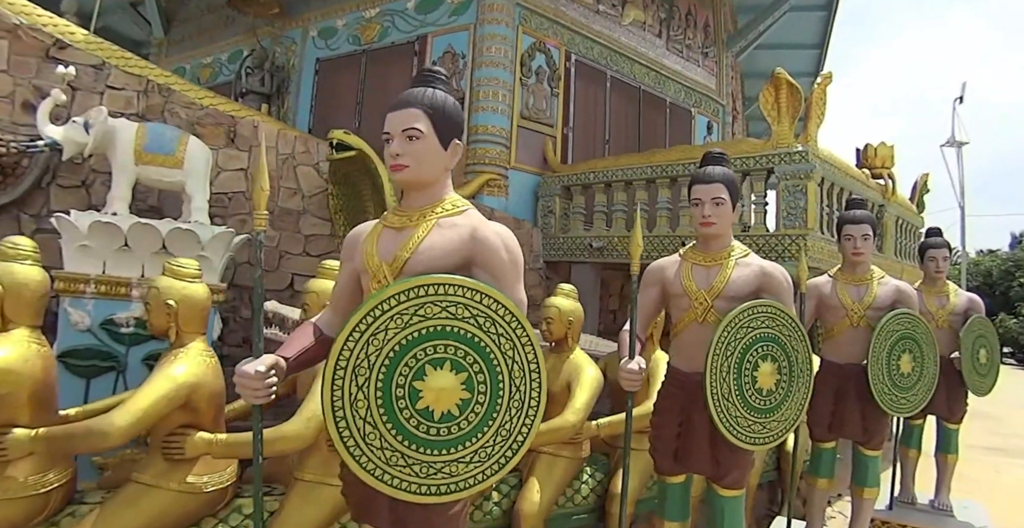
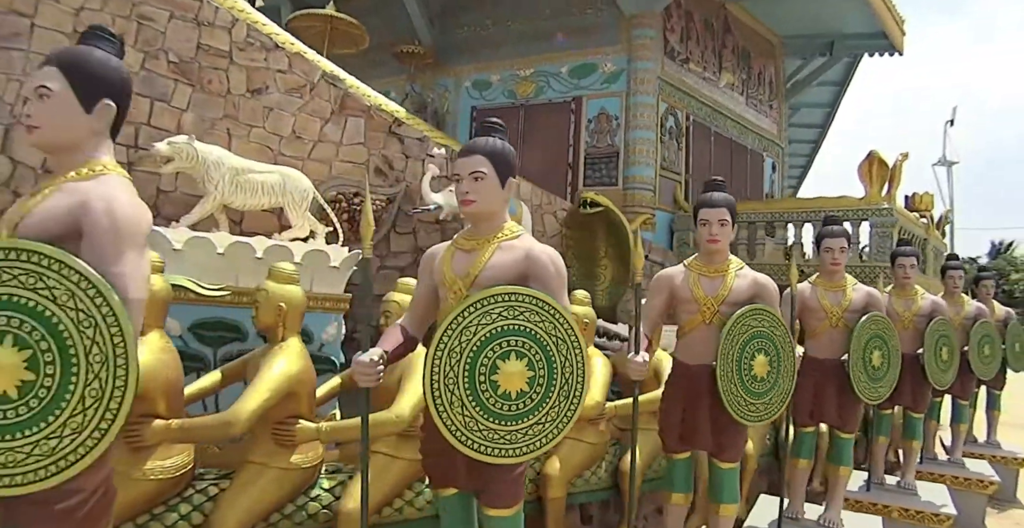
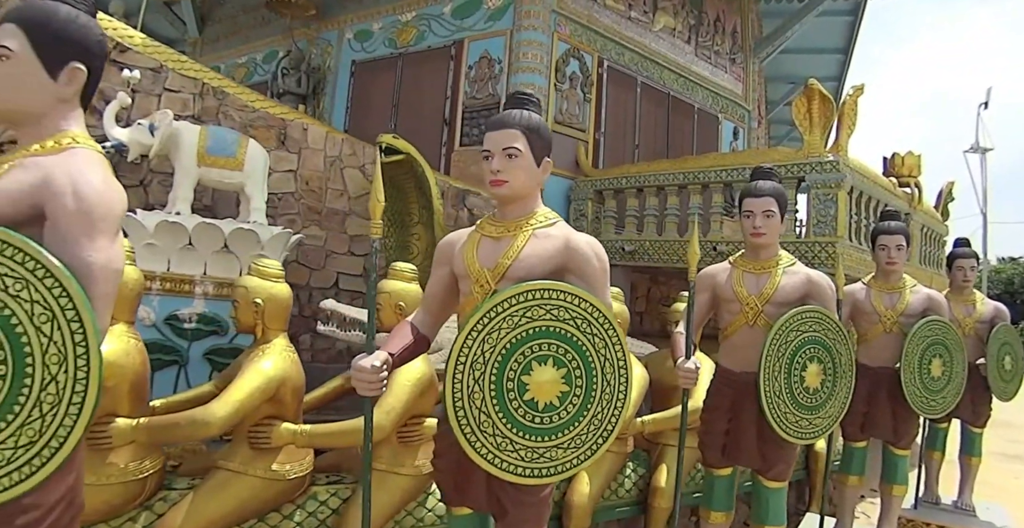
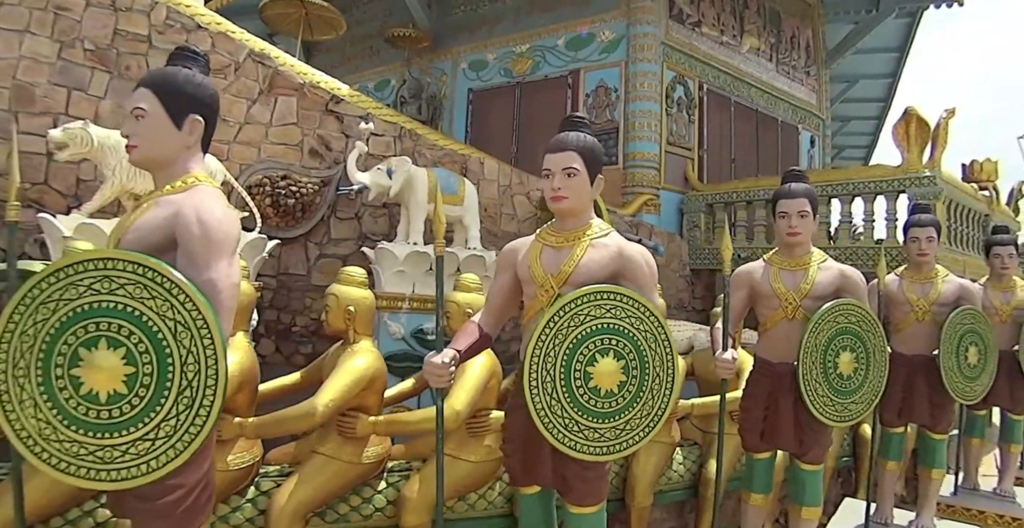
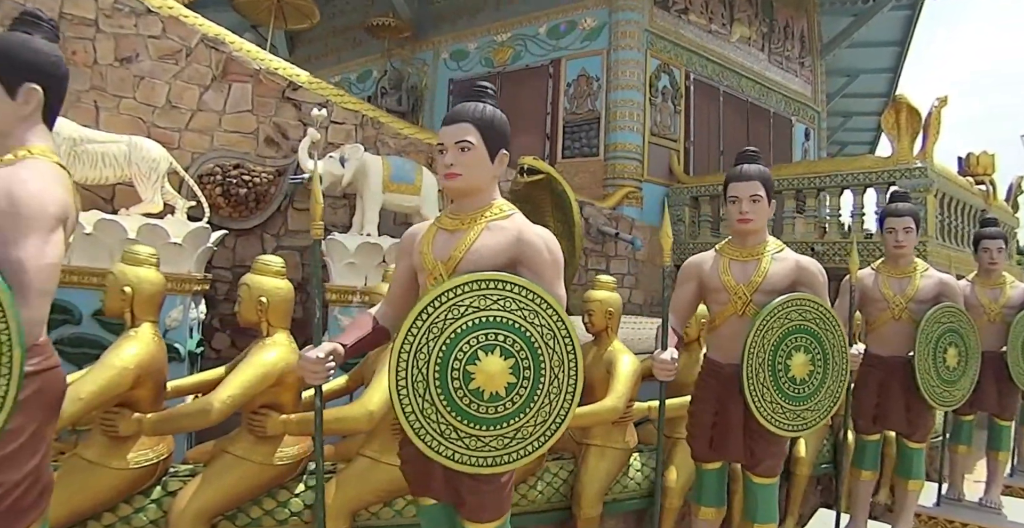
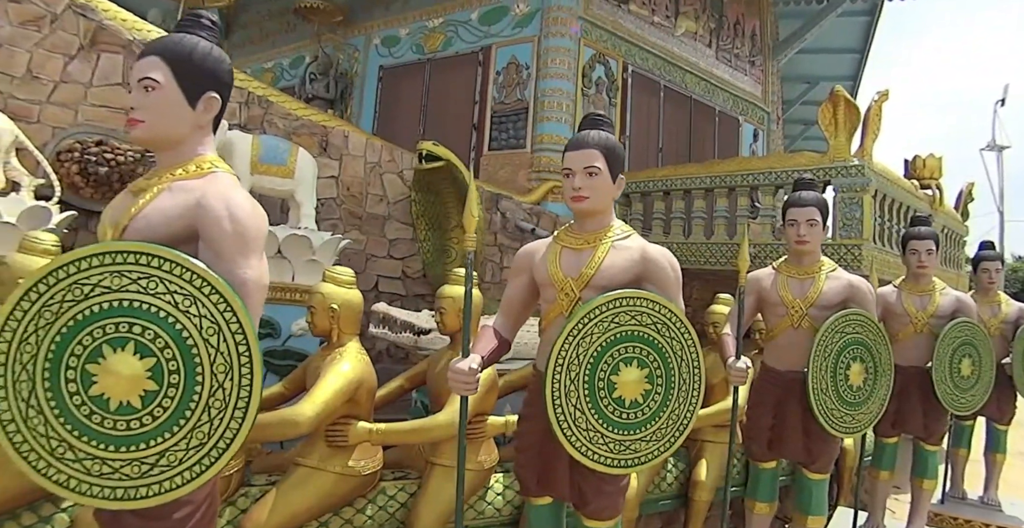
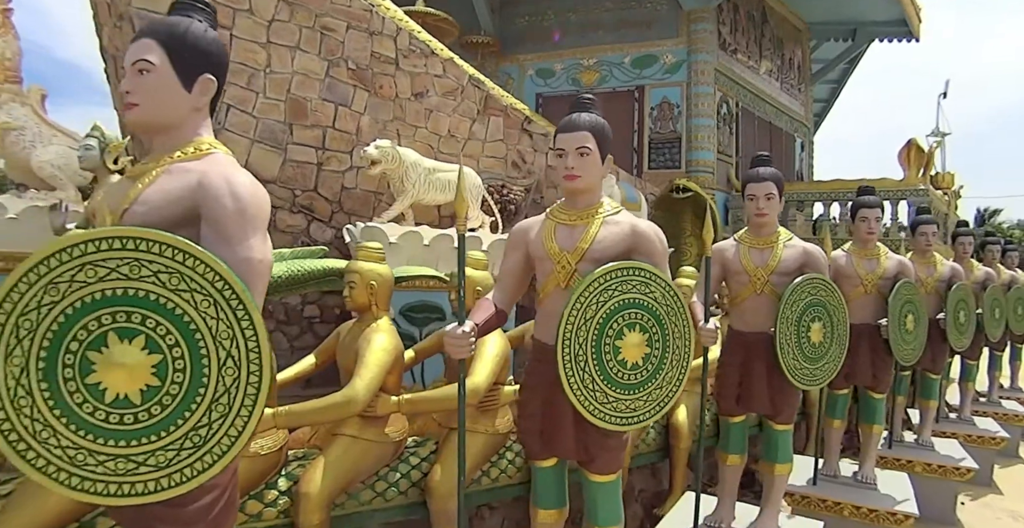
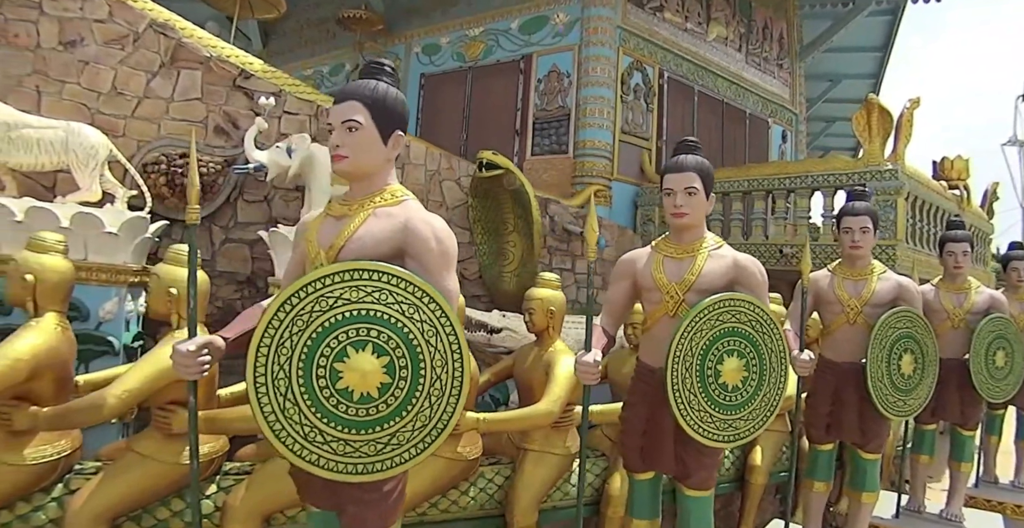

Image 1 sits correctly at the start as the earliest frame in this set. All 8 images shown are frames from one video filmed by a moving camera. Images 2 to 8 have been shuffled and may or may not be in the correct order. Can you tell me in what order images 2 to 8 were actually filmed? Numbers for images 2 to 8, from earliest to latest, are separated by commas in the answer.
3, 6, 8, 5, 4, 2, 7
